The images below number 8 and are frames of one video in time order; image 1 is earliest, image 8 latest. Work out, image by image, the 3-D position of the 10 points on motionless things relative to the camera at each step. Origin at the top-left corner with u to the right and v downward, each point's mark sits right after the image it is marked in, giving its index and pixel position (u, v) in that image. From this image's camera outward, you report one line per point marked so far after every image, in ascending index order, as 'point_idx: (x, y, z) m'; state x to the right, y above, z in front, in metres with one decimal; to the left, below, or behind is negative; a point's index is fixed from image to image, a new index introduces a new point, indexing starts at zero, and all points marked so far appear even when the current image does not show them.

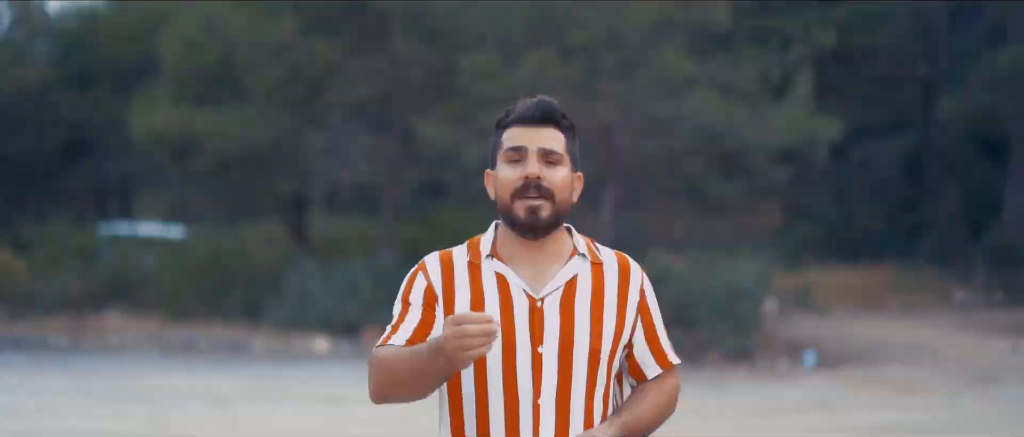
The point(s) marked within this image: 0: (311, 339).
0: (-2.6, -1.6, +14.2) m
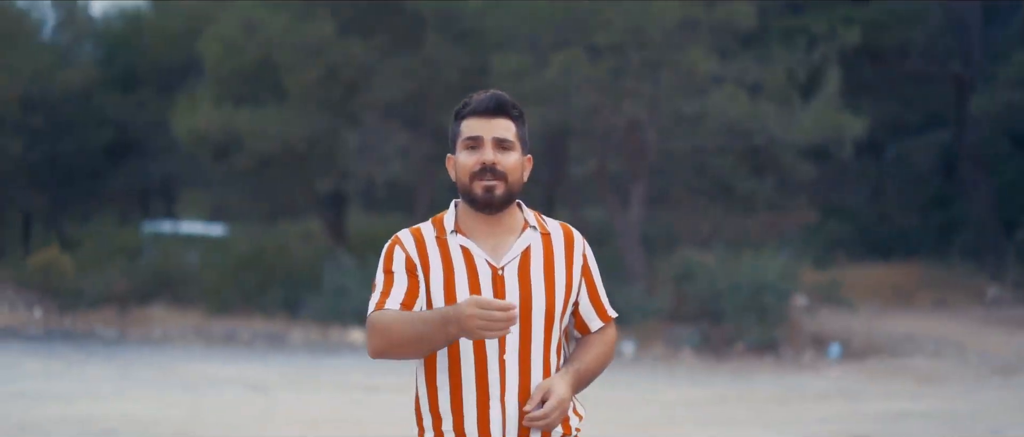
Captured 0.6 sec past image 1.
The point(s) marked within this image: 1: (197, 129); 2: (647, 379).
0: (-2.2, -1.5, +14.7) m
1: (-4.7, +1.3, +16.5) m
2: (+1.4, -1.7, +11.6) m
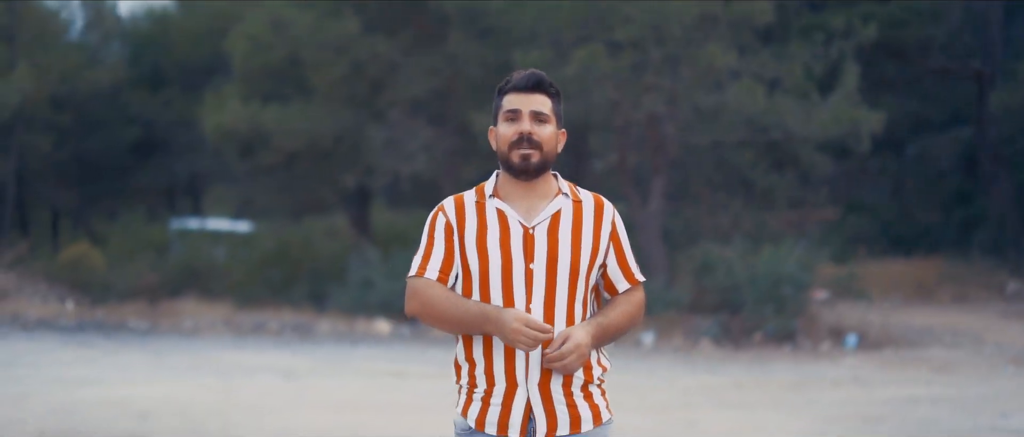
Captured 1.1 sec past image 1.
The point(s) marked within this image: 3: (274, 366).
0: (-1.9, -1.4, +15.0) m
1: (-4.4, +1.4, +16.8) m
2: (+1.6, -1.6, +11.8) m
3: (-2.4, -1.5, +11.2) m
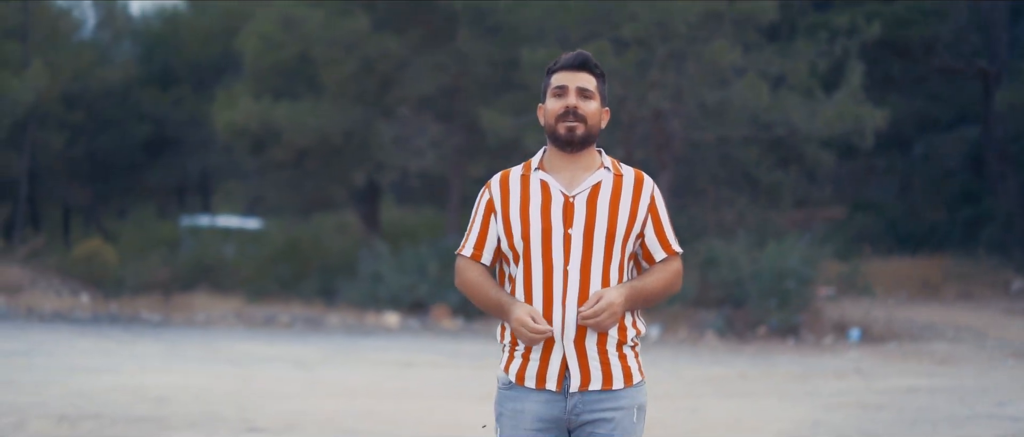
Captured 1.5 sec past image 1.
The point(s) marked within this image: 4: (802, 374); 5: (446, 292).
0: (-1.8, -1.3, +15.2) m
1: (-4.3, +1.5, +17.1) m
2: (+1.7, -1.5, +12.0) m
3: (-2.3, -1.4, +11.4) m
4: (+2.9, -1.6, +11.0) m
5: (-0.9, -1.0, +15.3) m
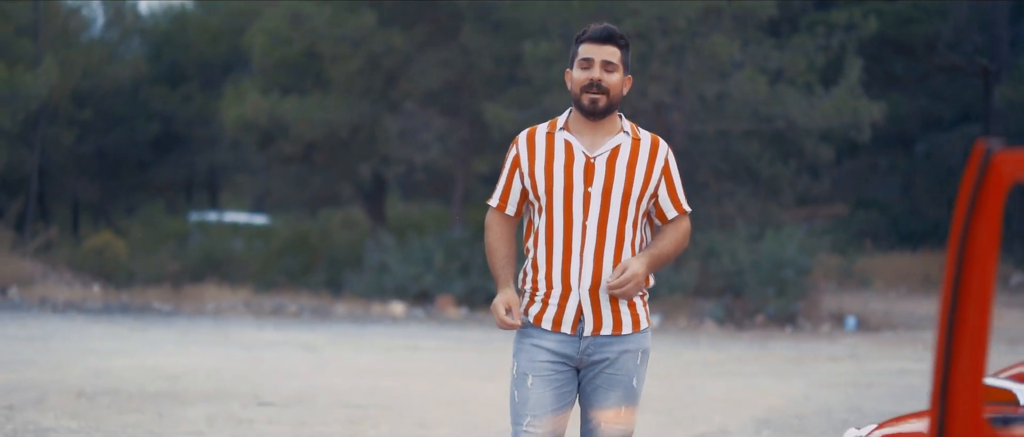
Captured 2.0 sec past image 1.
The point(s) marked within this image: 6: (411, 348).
0: (-1.8, -1.2, +15.5) m
1: (-4.2, +1.6, +17.4) m
2: (+1.7, -1.4, +12.3) m
3: (-2.3, -1.3, +11.7) m
4: (+2.9, -1.4, +11.3) m
5: (-0.9, -0.9, +15.6) m
6: (-1.0, -1.3, +11.3) m
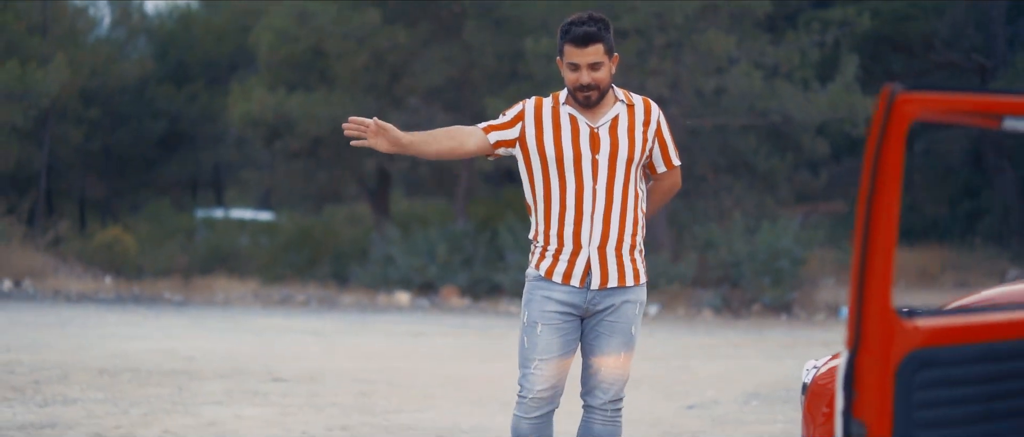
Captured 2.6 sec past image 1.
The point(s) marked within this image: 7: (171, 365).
0: (-1.7, -1.1, +15.9) m
1: (-4.2, +1.7, +17.8) m
2: (+1.8, -1.3, +12.6) m
3: (-2.3, -1.2, +12.0) m
4: (+2.9, -1.3, +11.6) m
5: (-0.8, -0.8, +15.9) m
6: (-1.0, -1.2, +11.7) m
7: (-2.7, -1.1, +8.6) m
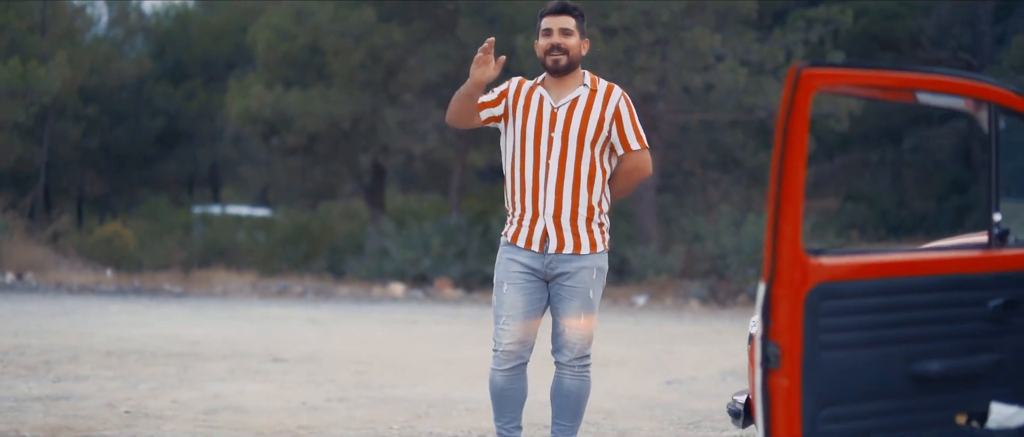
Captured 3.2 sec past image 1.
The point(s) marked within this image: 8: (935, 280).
0: (-1.9, -1.0, +16.2) m
1: (-4.3, +1.8, +18.1) m
2: (+1.7, -1.2, +13.0) m
3: (-2.4, -1.1, +12.4) m
4: (+2.8, -1.2, +12.0) m
5: (-1.0, -0.7, +16.3) m
6: (-1.1, -1.1, +12.1) m
7: (-2.7, -1.1, +9.0) m
8: (+1.1, -0.2, +3.0) m
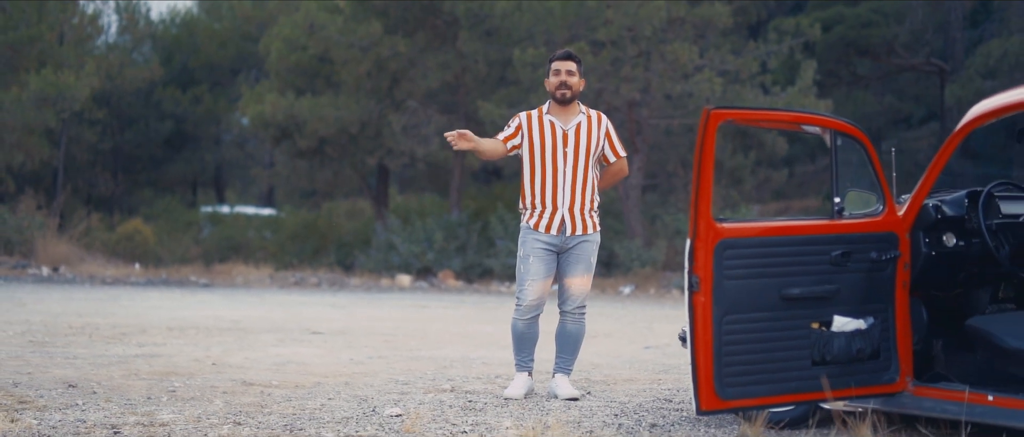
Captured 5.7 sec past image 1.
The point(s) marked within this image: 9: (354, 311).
0: (-1.9, -1.0, +17.7) m
1: (-4.4, +1.8, +19.5) m
2: (+1.6, -1.1, +14.5) m
3: (-2.4, -1.1, +13.8) m
4: (+2.8, -1.2, +13.5) m
5: (-1.0, -0.6, +17.7) m
6: (-1.1, -1.1, +13.5) m
7: (-2.7, -1.0, +10.4) m
8: (+1.2, -0.1, +4.5) m
9: (-1.8, -1.1, +12.5) m
